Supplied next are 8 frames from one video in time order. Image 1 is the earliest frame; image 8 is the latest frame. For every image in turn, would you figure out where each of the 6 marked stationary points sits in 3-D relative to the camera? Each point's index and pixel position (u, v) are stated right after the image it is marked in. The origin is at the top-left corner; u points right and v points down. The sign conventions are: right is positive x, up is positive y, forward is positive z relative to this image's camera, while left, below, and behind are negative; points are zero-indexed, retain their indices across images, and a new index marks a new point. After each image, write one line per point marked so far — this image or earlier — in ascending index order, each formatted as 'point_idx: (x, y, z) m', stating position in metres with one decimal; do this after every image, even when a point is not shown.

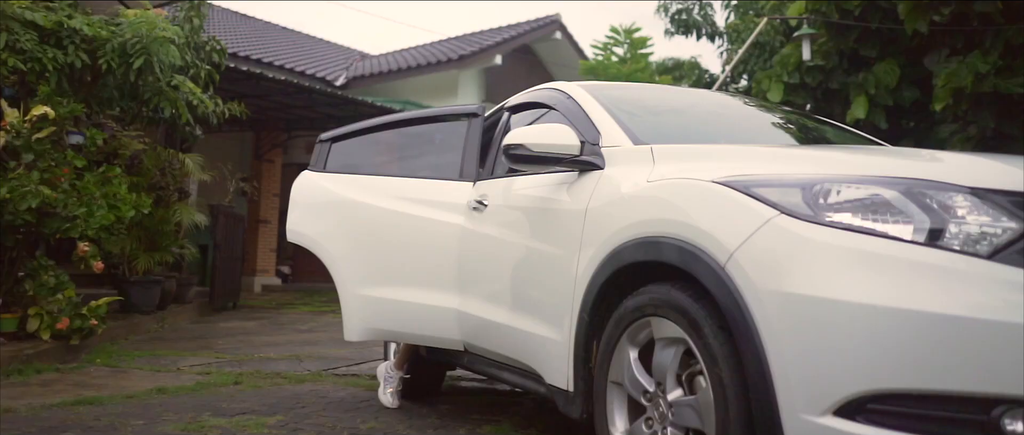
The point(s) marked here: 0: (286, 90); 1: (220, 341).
0: (-3.3, +1.8, +13.2) m
1: (-2.4, -1.0, +7.6) m
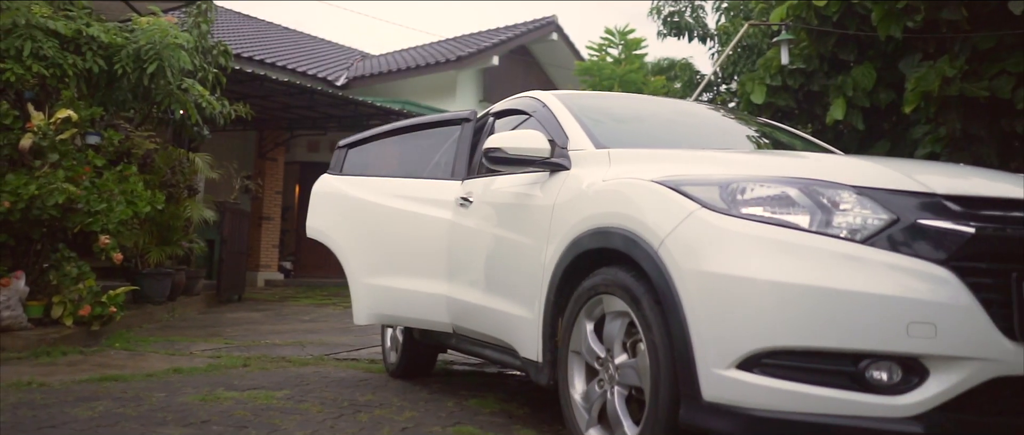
0: (-3.3, +1.9, +13.6) m
1: (-2.5, -1.0, +8.0) m
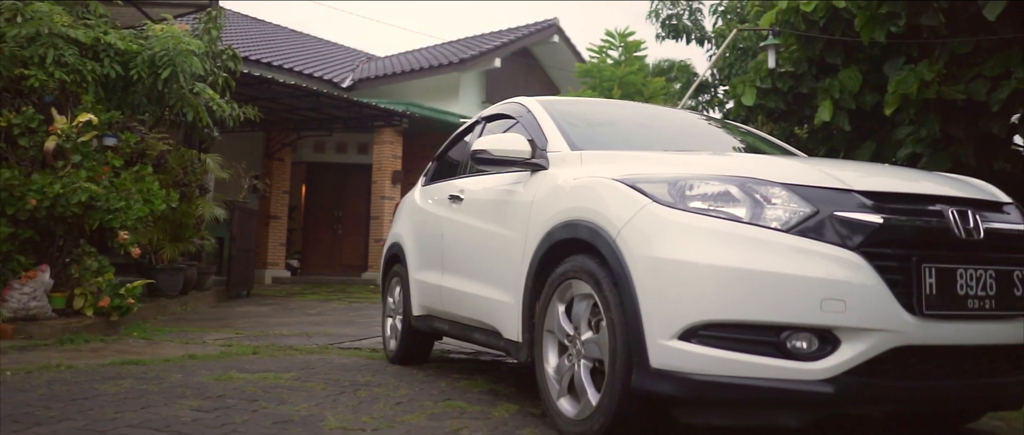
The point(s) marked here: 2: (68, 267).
0: (-3.3, +1.9, +14.1) m
1: (-2.5, -1.0, +8.5) m
2: (-3.3, -0.4, +6.9) m
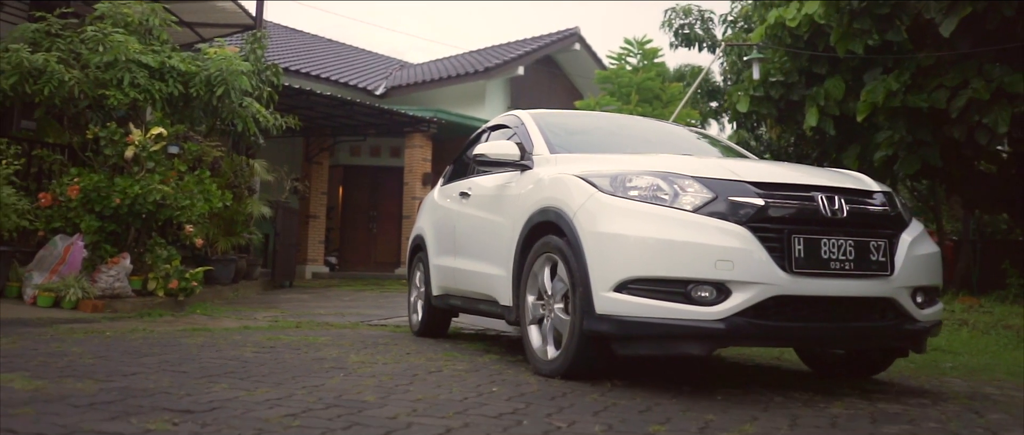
0: (-3.0, +1.9, +15.4) m
1: (-2.5, -0.9, +9.8) m
2: (-3.3, -0.3, +8.2) m
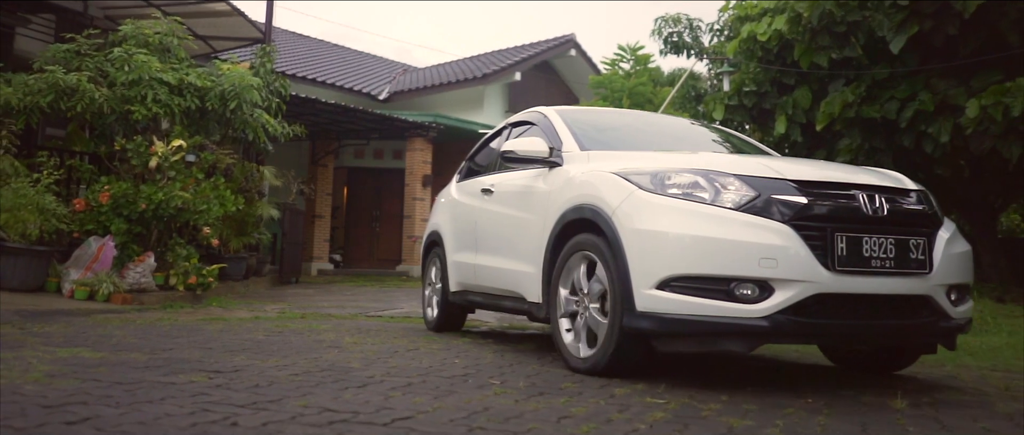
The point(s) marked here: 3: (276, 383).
0: (-3.1, +1.9, +16.3) m
1: (-2.6, -0.9, +10.7) m
2: (-3.5, -0.4, +9.2) m
3: (-0.9, -0.6, +3.5) m
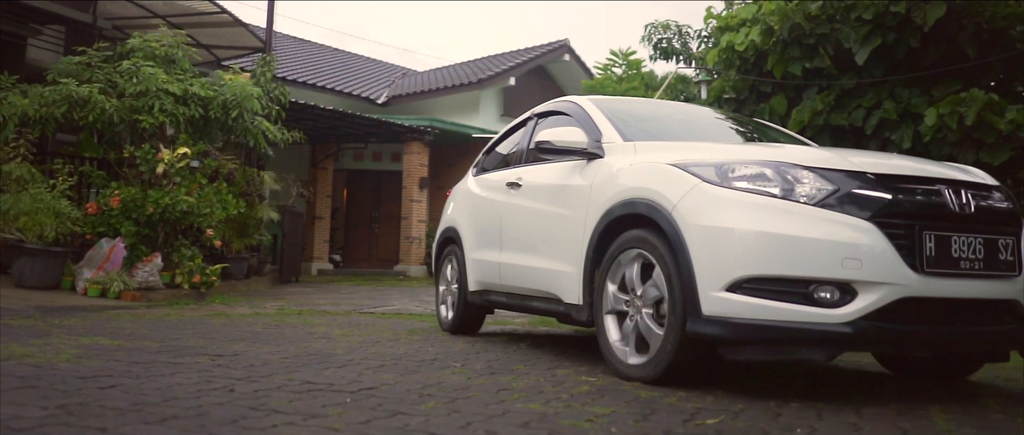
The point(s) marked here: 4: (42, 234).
0: (-3.3, +1.9, +17.0) m
1: (-2.8, -1.0, +11.3) m
2: (-3.6, -0.4, +9.8) m
3: (-1.1, -0.7, +4.1) m
4: (-4.6, -0.2, +8.9) m
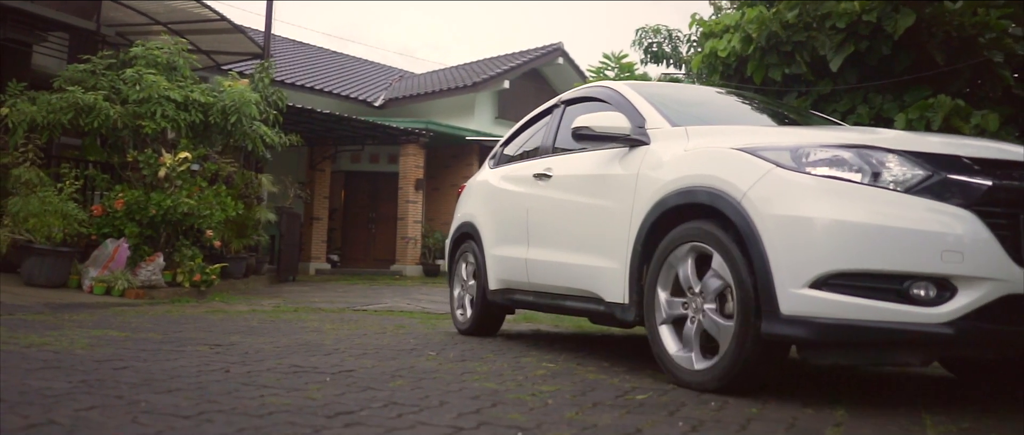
0: (-3.4, +1.9, +17.4) m
1: (-2.9, -1.0, +11.8) m
2: (-3.8, -0.4, +10.2) m
3: (-1.2, -0.7, +4.6) m
4: (-4.7, -0.2, +9.4) m
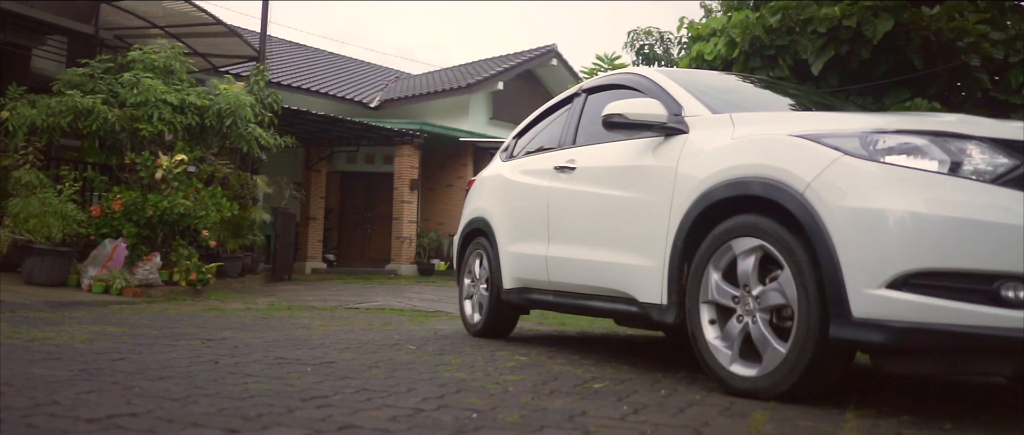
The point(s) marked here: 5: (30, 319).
0: (-3.6, +1.9, +17.7) m
1: (-3.1, -1.0, +12.0) m
2: (-3.9, -0.4, +10.5) m
3: (-1.4, -0.7, +4.8) m
4: (-4.8, -0.2, +9.6) m
5: (-3.3, -0.7, +6.2) m
